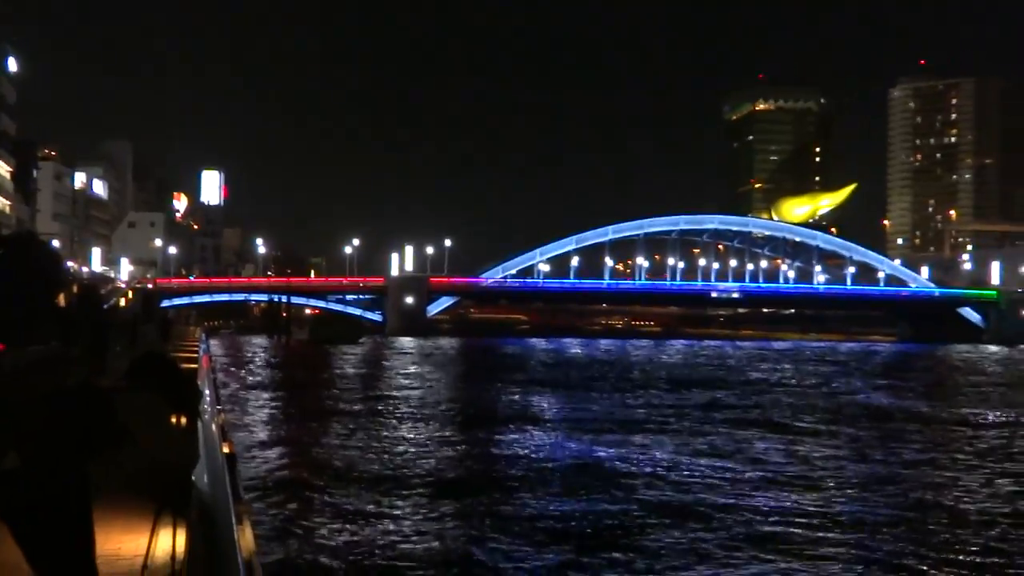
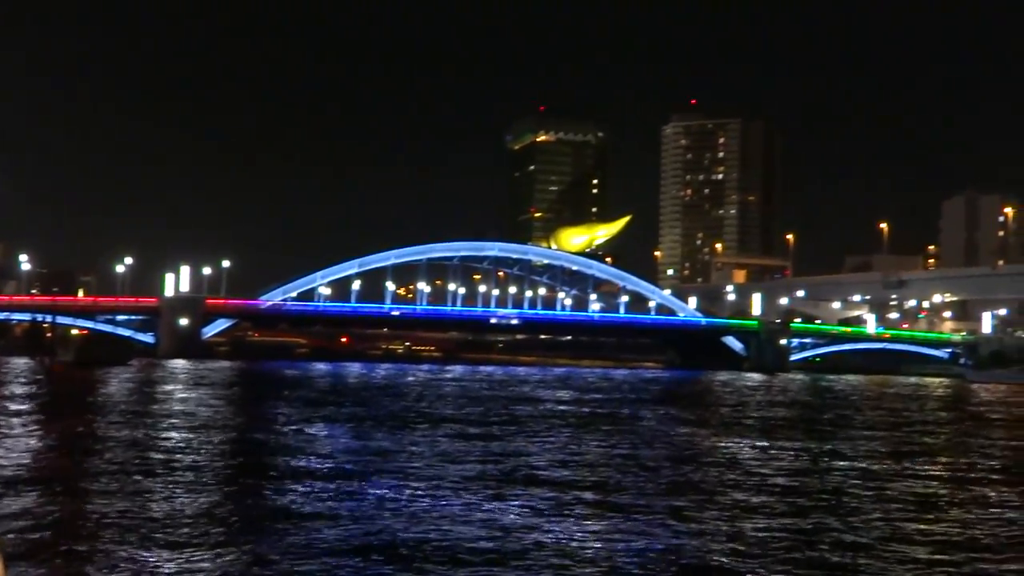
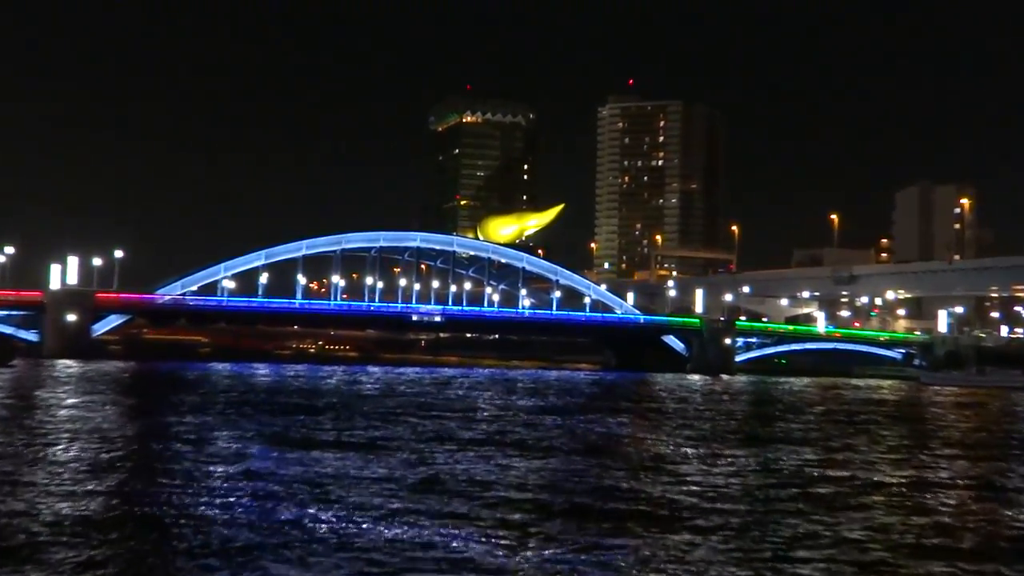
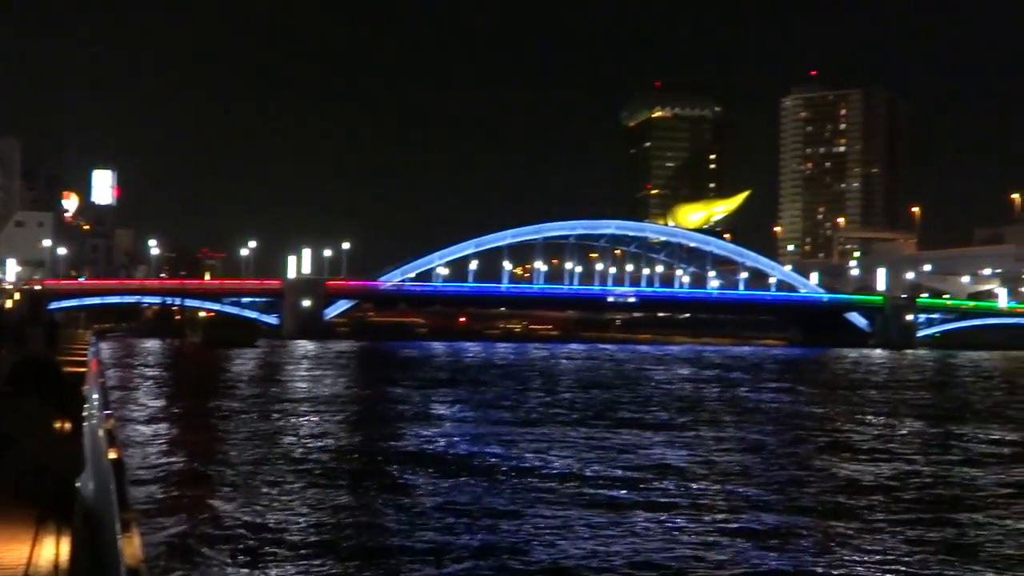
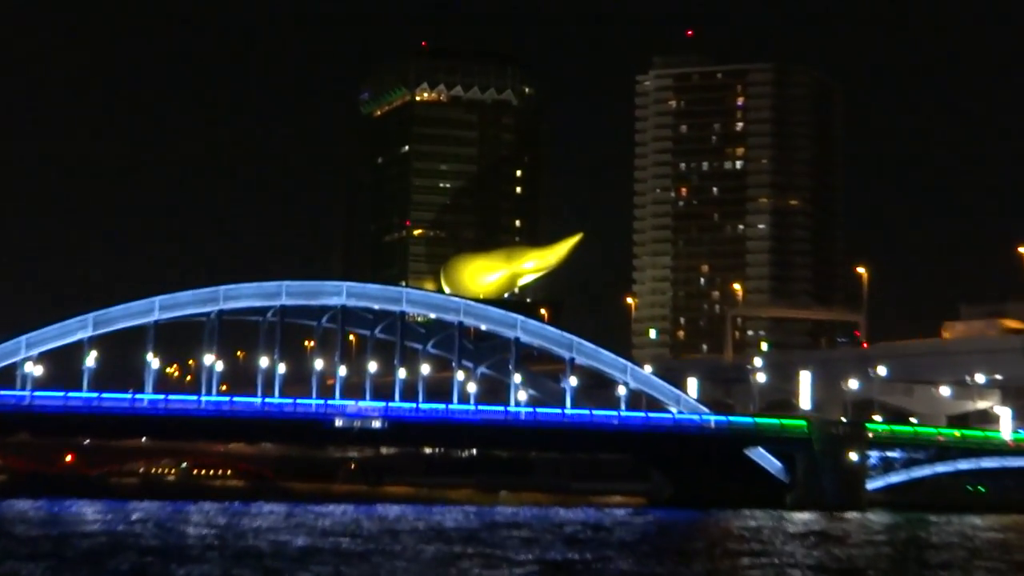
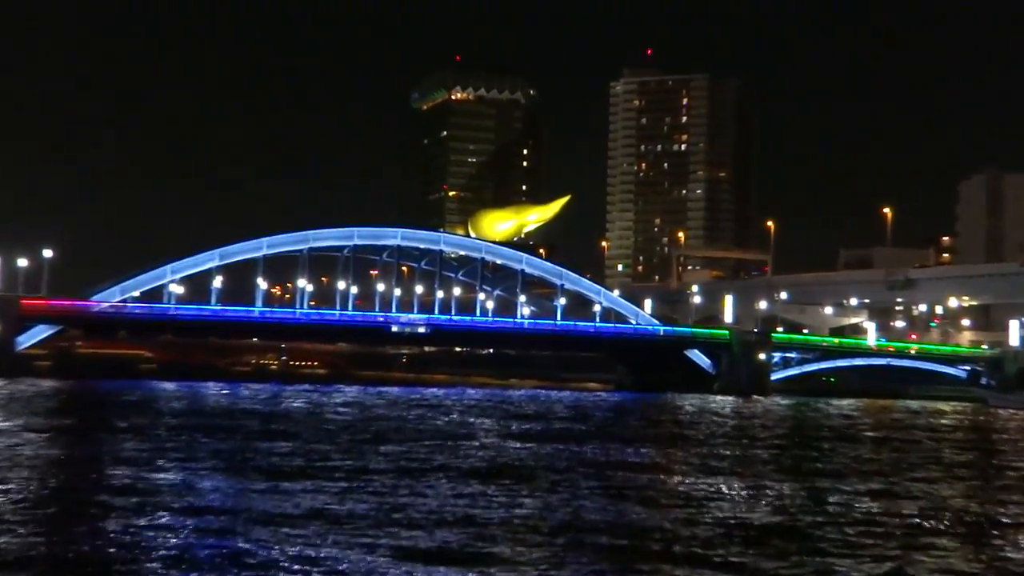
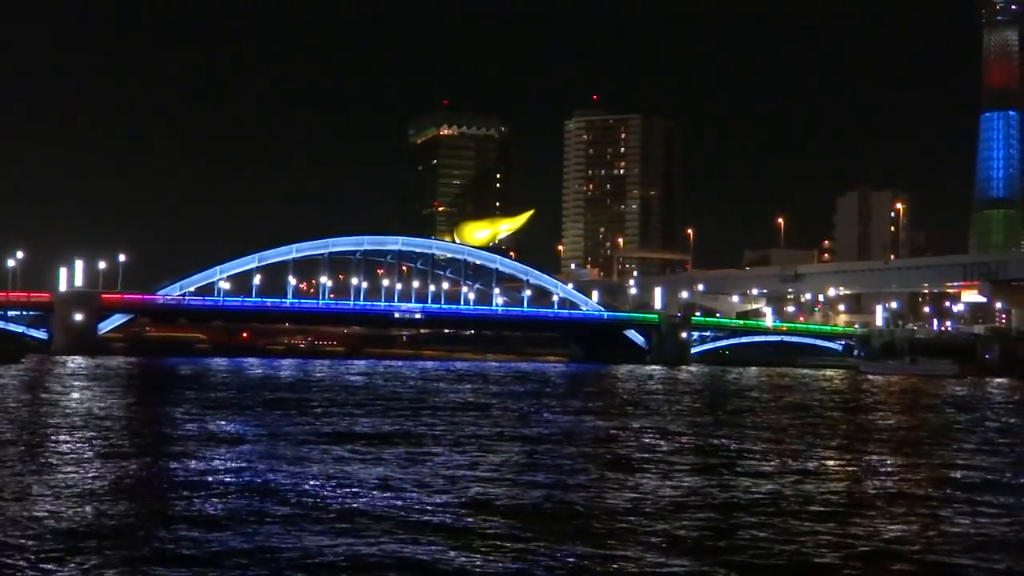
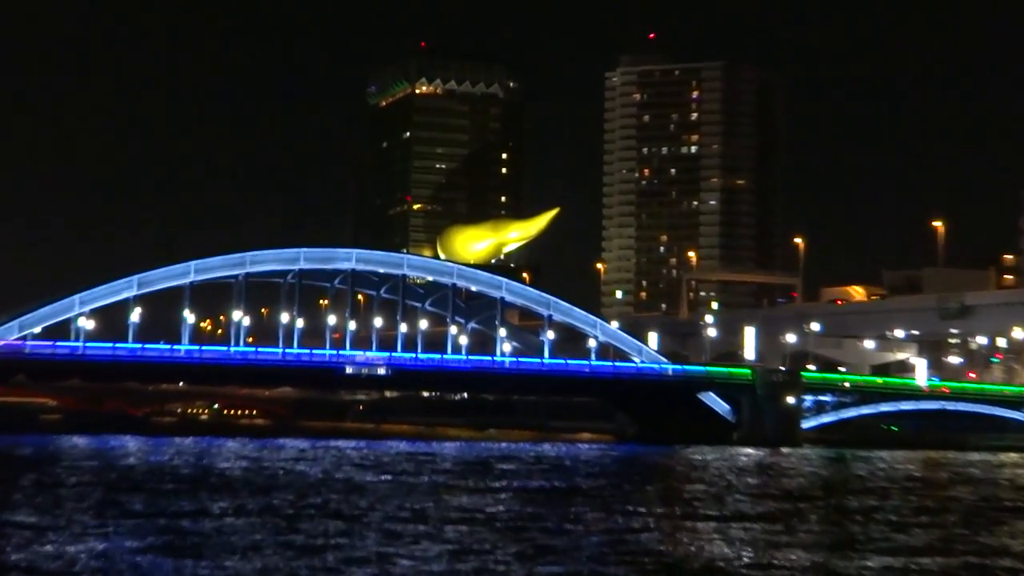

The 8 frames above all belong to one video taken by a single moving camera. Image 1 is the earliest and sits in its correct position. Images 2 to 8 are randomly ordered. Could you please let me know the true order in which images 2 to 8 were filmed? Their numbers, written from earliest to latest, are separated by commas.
4, 2, 7, 3, 6, 8, 5
